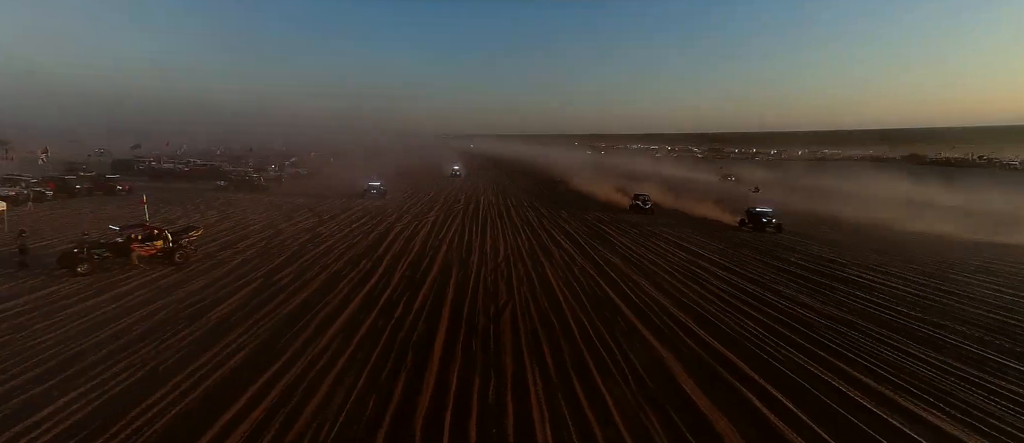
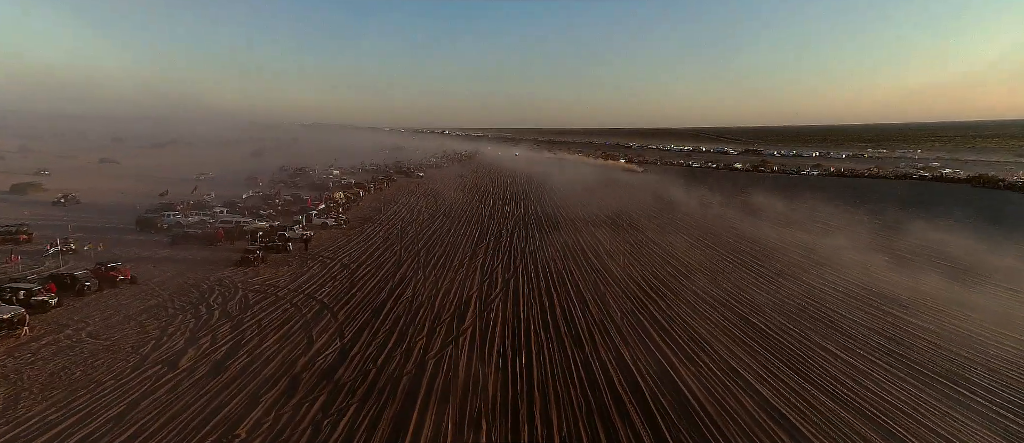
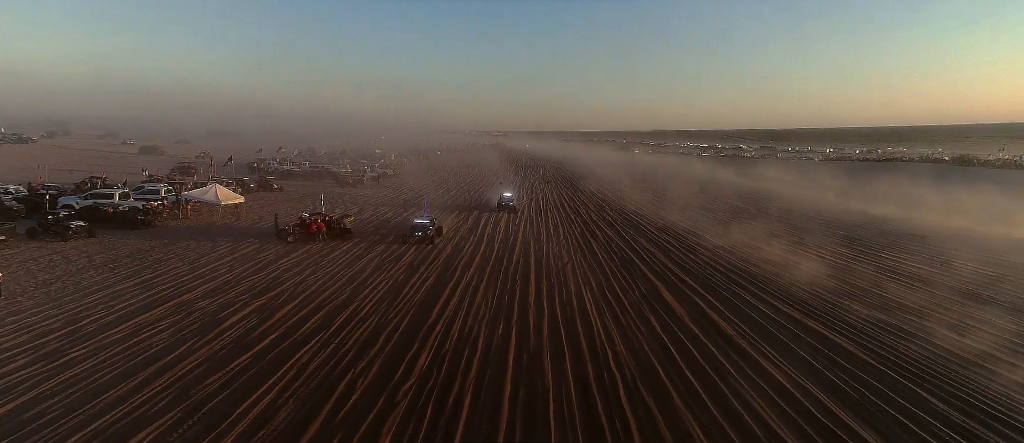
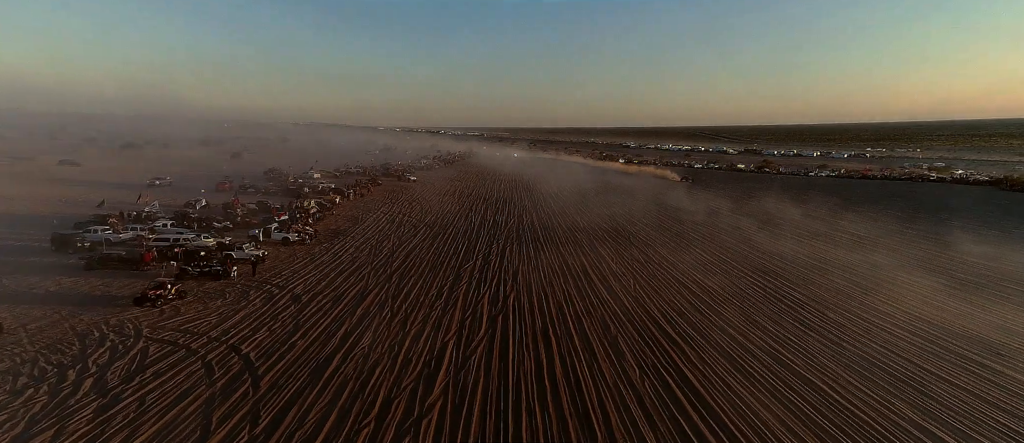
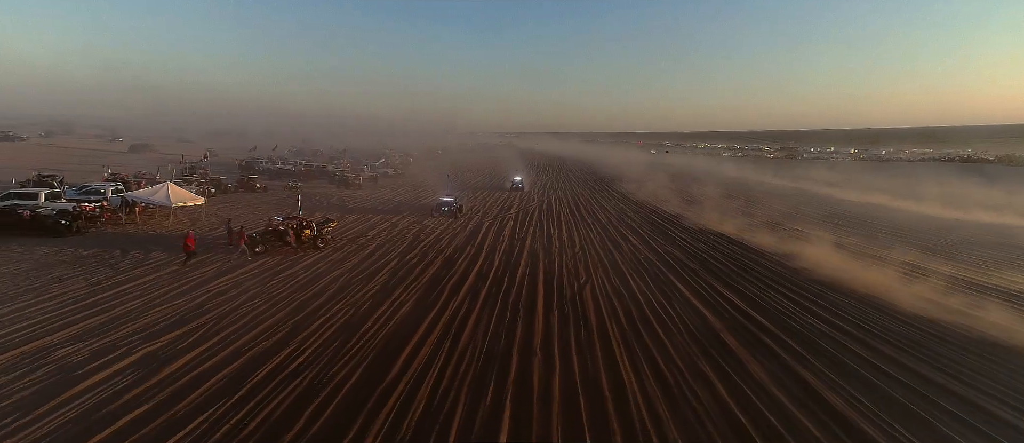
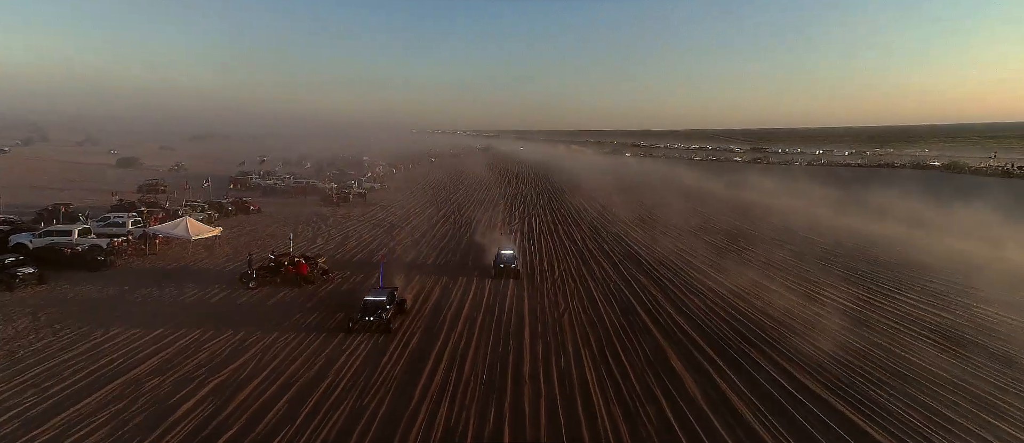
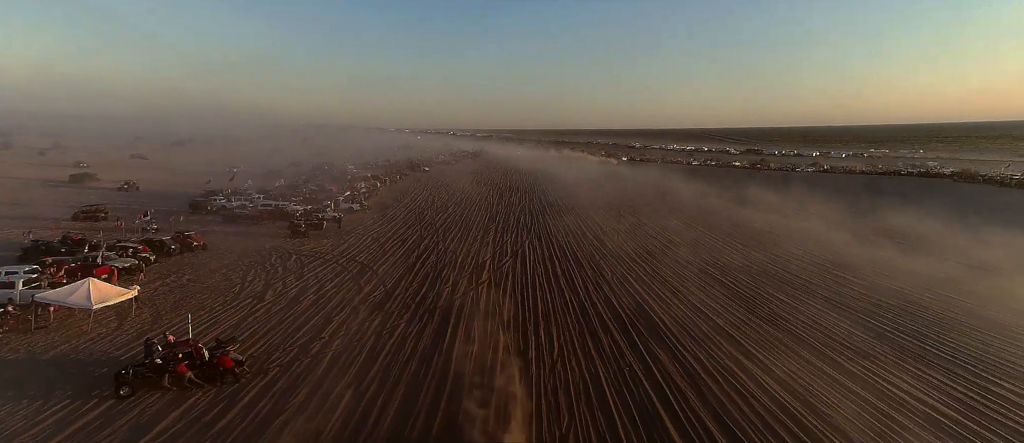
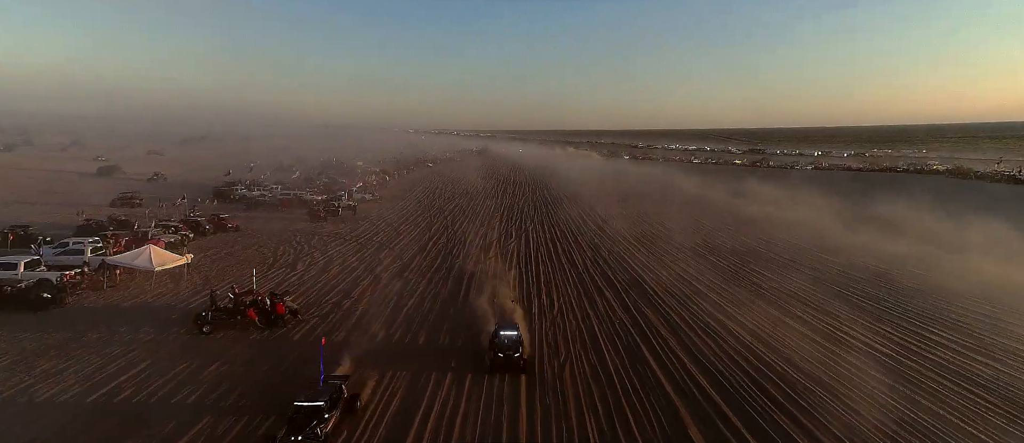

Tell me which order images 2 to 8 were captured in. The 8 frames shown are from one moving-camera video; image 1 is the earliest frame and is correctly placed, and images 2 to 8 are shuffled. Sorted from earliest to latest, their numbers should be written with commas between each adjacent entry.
5, 3, 6, 8, 7, 2, 4
